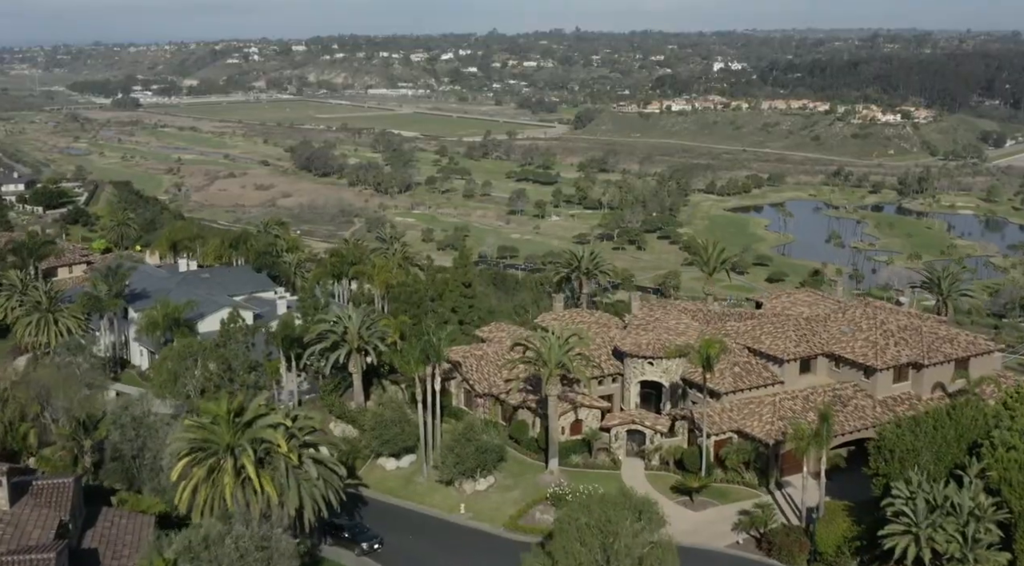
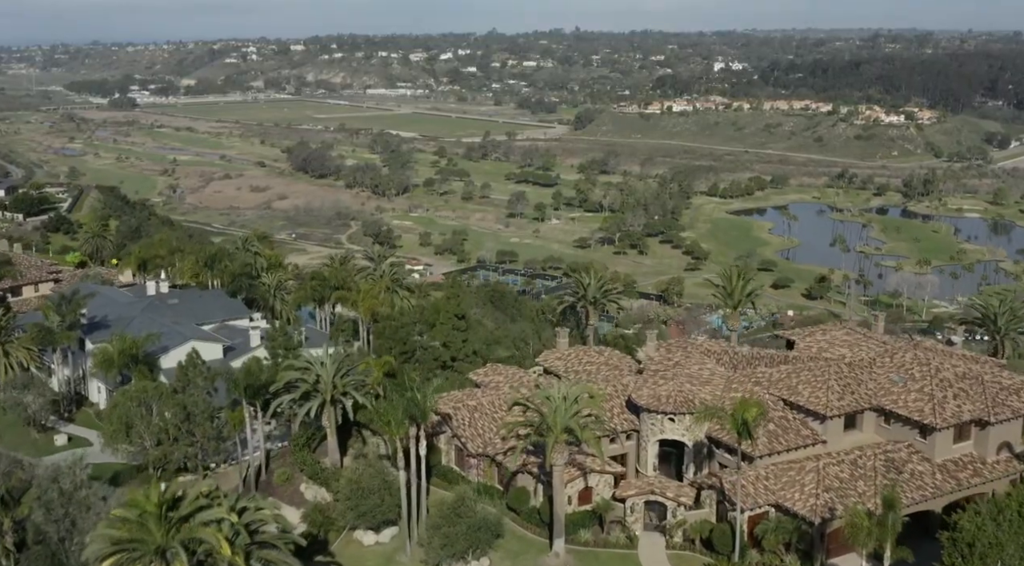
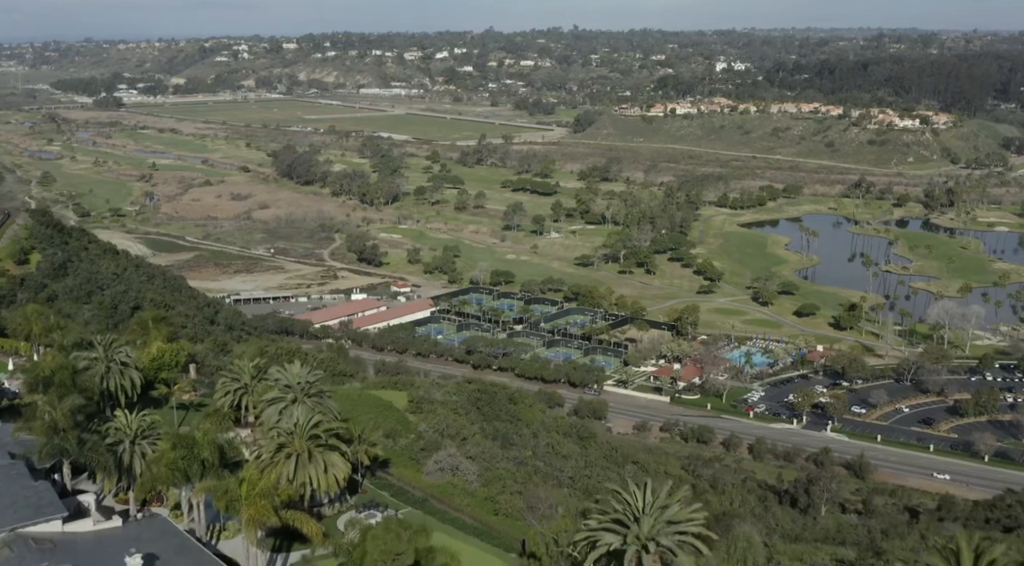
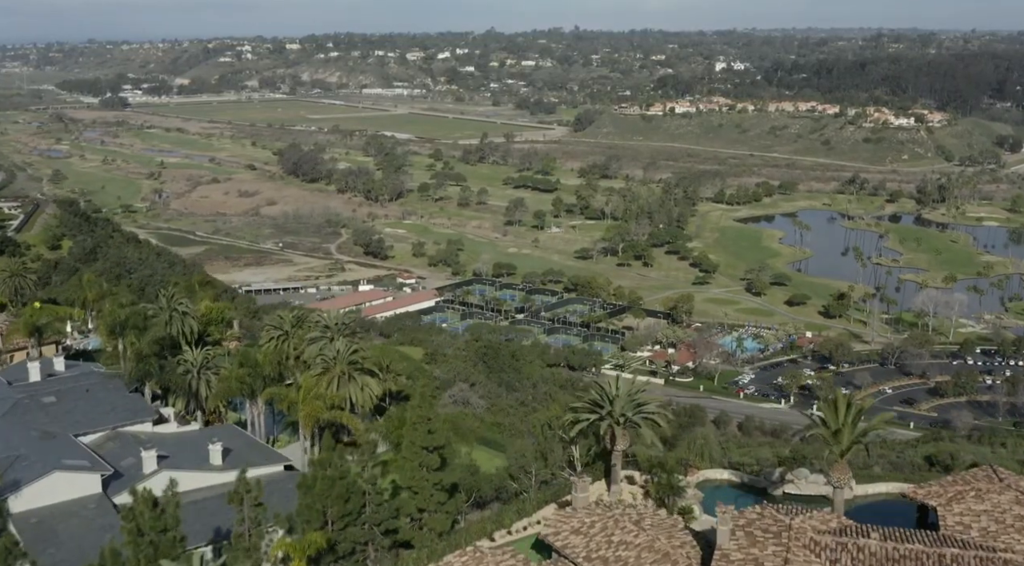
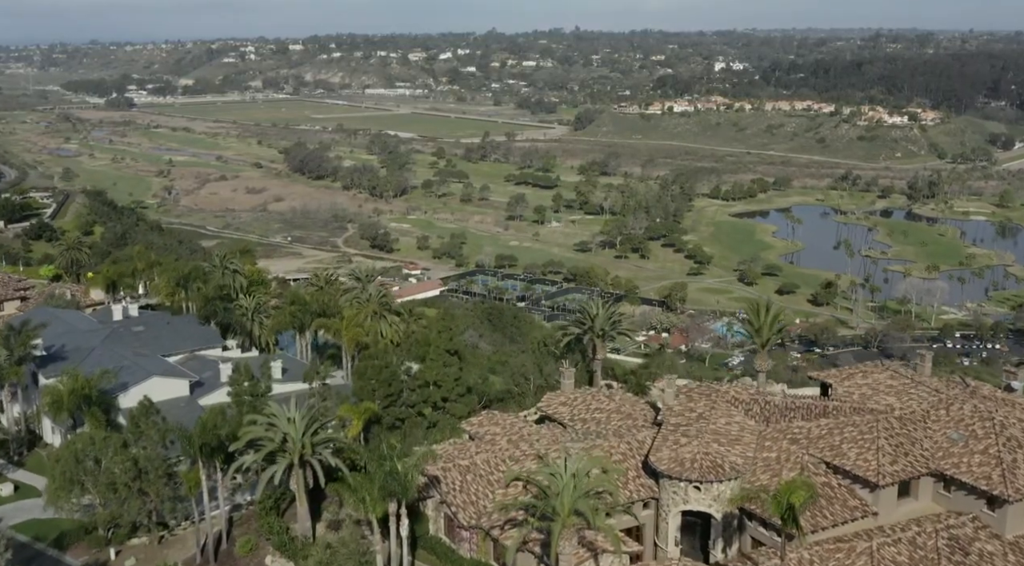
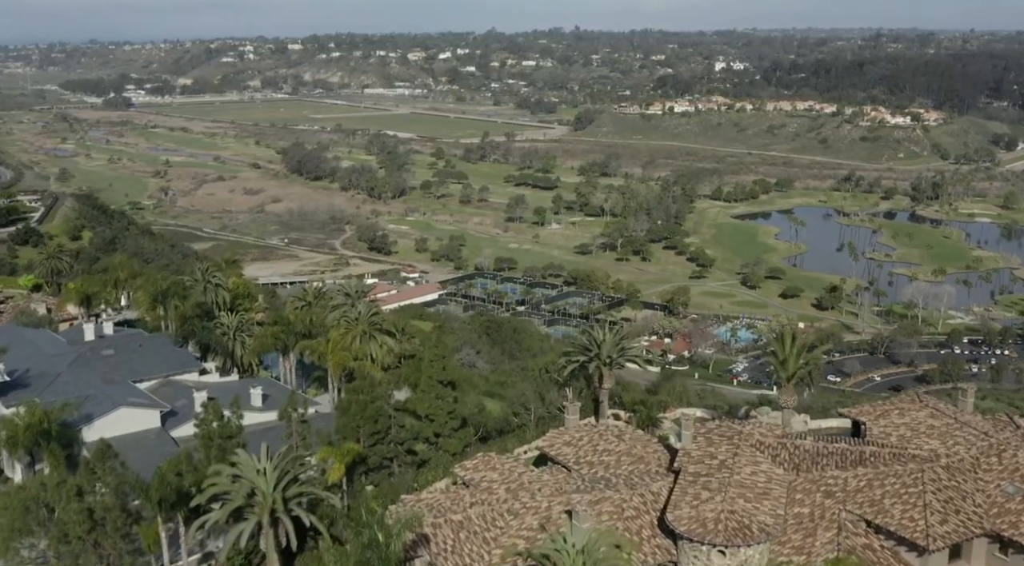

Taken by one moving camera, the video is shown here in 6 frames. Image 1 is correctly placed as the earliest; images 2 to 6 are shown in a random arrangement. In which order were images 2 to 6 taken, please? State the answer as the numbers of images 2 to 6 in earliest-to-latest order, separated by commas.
2, 5, 6, 4, 3
